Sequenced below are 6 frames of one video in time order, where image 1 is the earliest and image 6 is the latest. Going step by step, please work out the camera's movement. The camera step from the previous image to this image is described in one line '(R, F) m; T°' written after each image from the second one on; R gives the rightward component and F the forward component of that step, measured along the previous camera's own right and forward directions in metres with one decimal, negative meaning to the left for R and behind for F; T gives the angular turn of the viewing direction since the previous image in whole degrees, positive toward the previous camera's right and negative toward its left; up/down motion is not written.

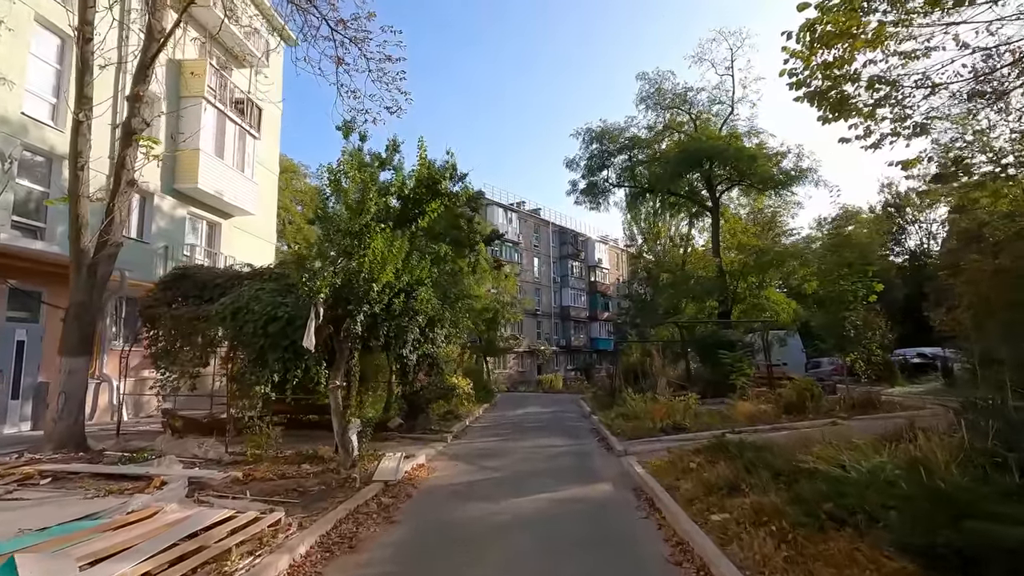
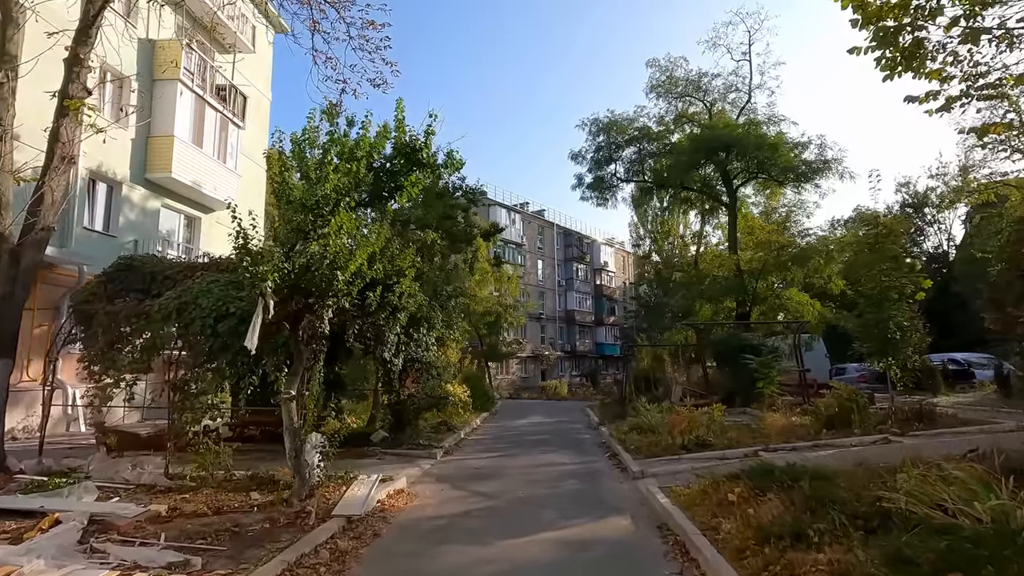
(+0.1, +1.9) m; 0°
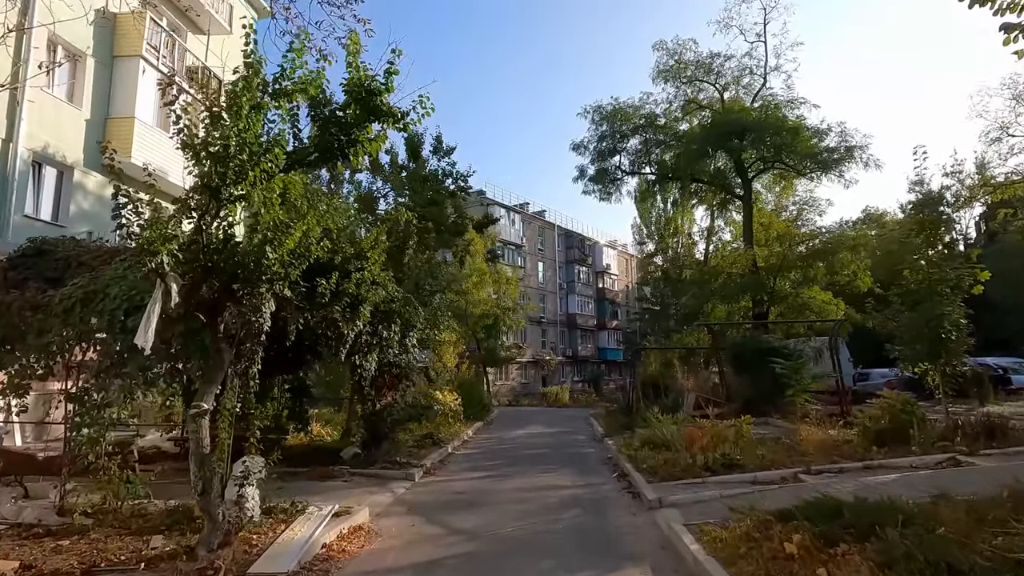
(+0.2, +2.0) m; 0°
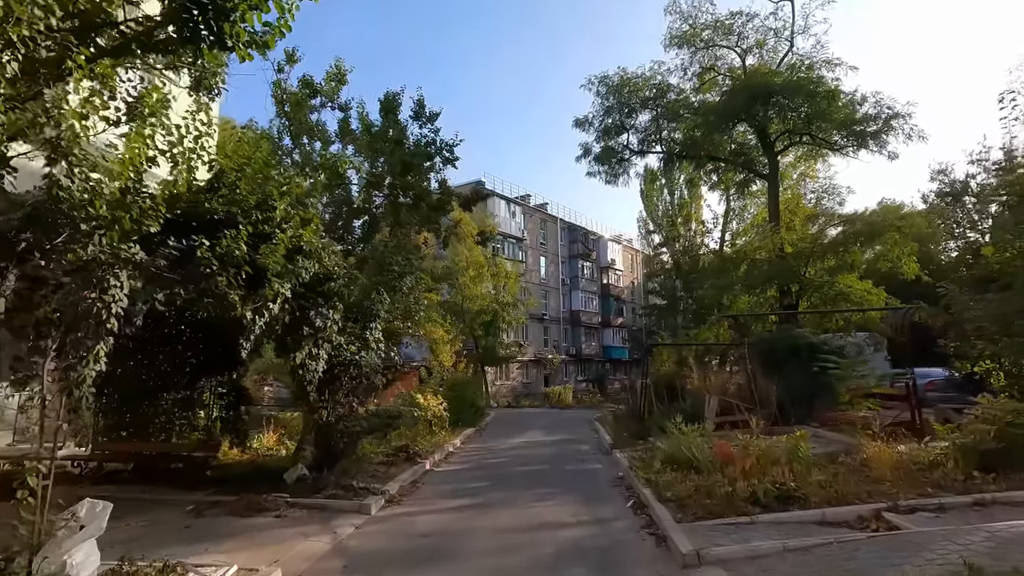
(+0.3, +2.6) m; 0°
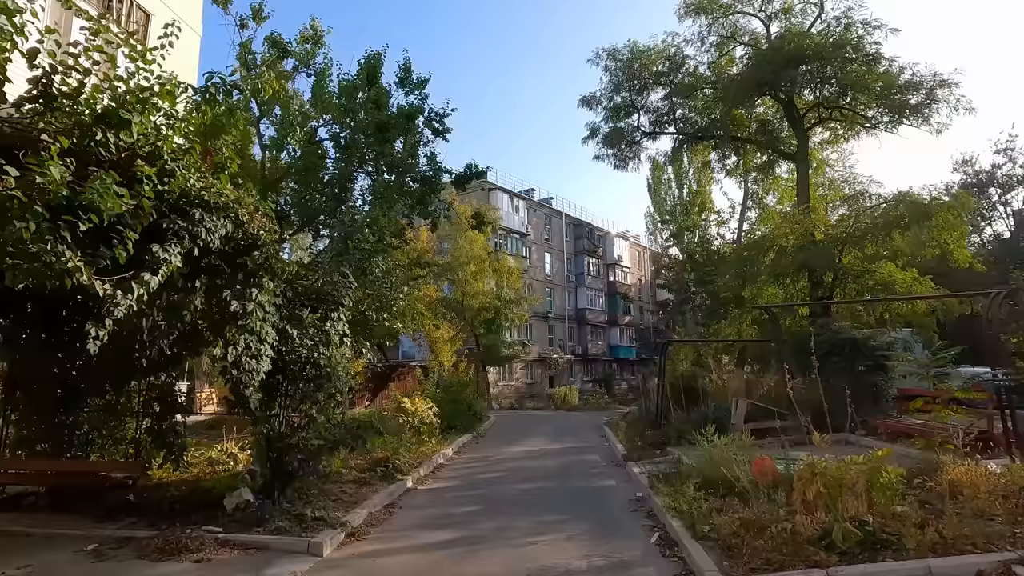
(+0.2, +2.0) m; -1°
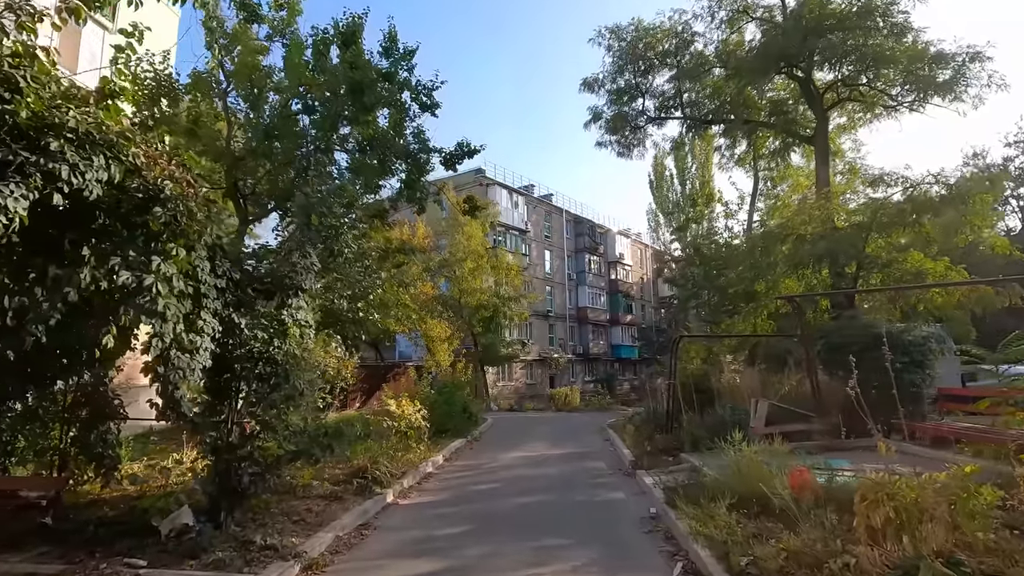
(+0.1, +1.3) m; 0°
